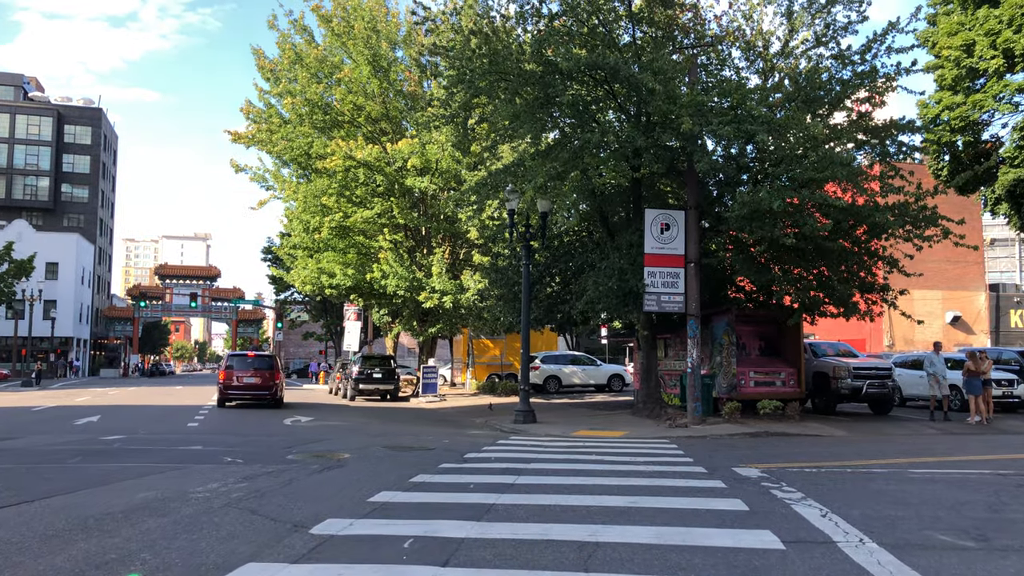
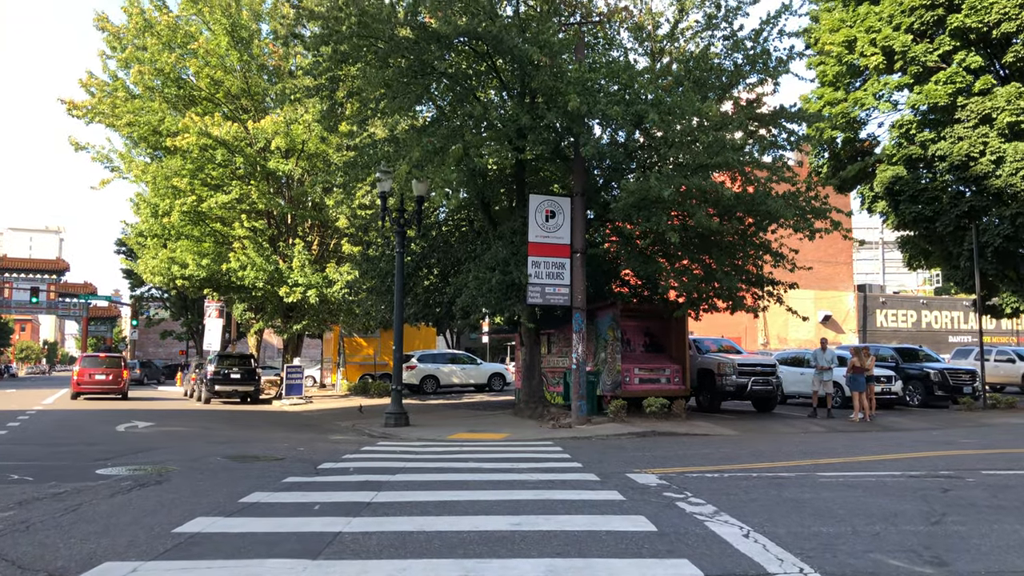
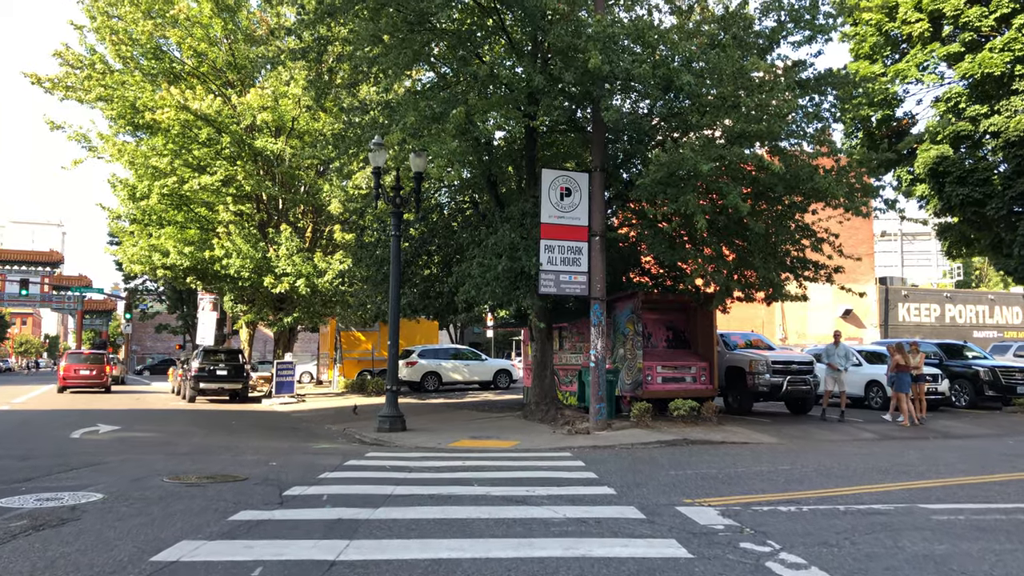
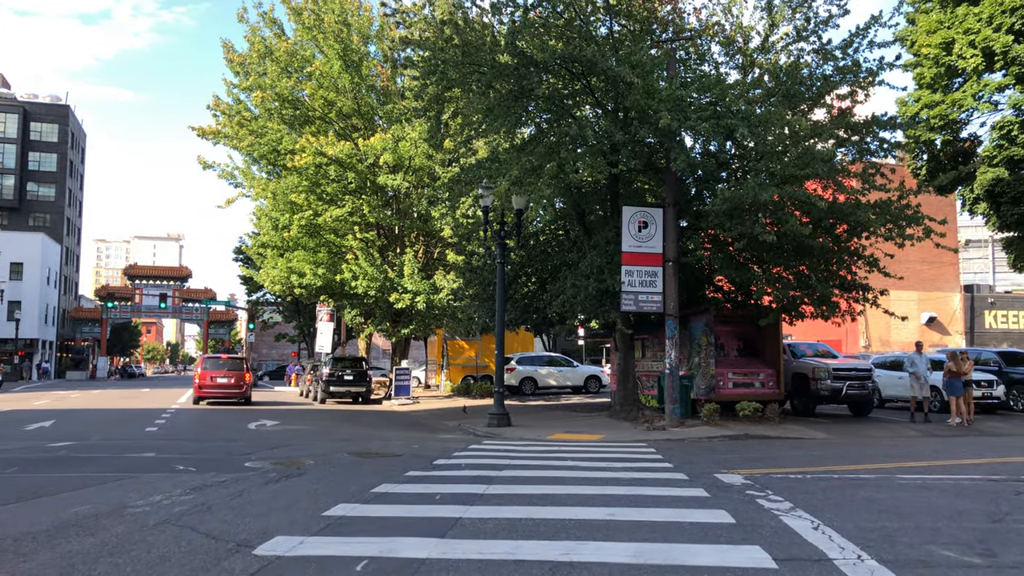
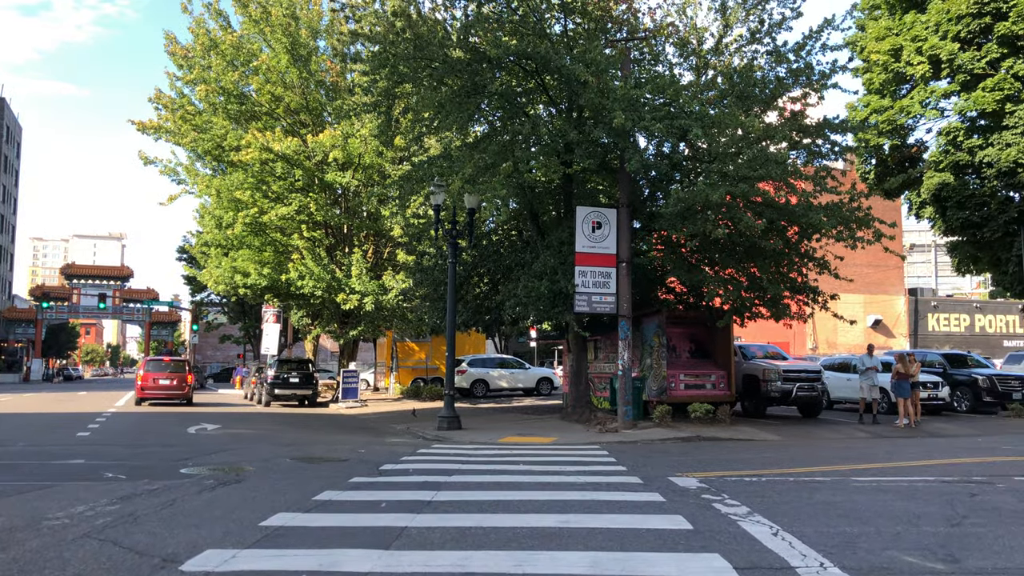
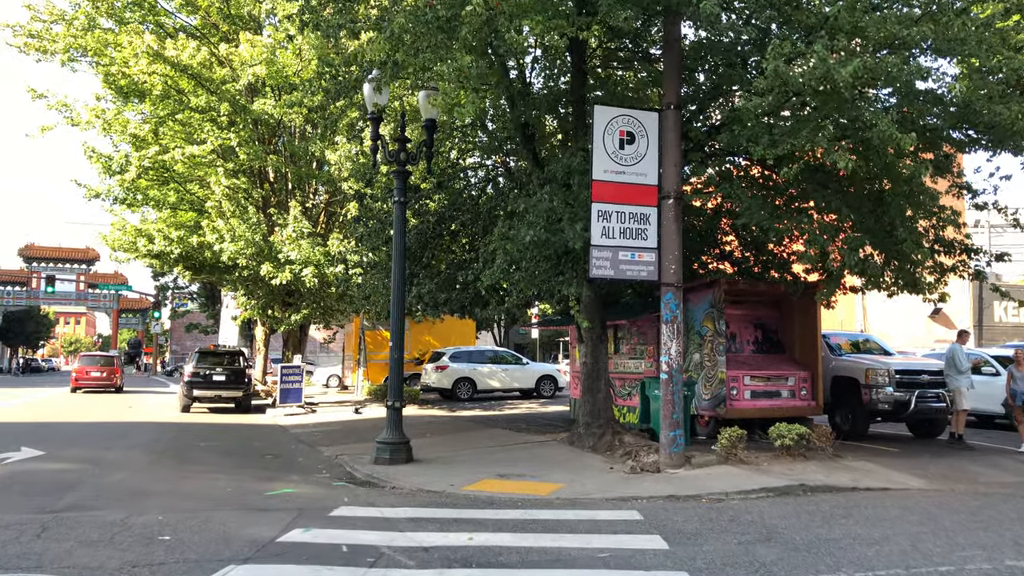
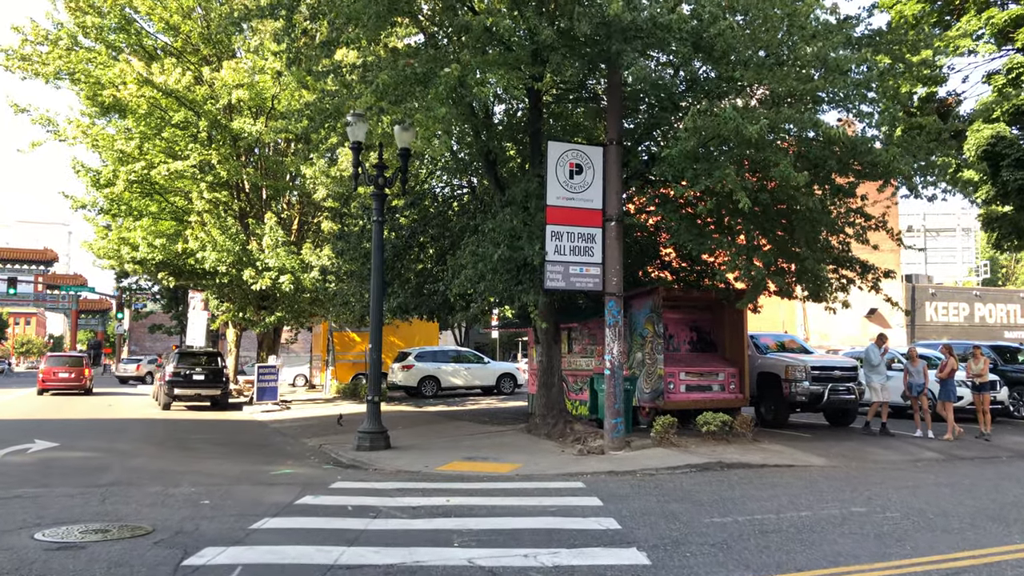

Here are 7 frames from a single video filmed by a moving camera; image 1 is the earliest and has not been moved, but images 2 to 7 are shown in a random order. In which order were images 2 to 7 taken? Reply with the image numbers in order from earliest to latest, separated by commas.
4, 5, 2, 3, 7, 6
